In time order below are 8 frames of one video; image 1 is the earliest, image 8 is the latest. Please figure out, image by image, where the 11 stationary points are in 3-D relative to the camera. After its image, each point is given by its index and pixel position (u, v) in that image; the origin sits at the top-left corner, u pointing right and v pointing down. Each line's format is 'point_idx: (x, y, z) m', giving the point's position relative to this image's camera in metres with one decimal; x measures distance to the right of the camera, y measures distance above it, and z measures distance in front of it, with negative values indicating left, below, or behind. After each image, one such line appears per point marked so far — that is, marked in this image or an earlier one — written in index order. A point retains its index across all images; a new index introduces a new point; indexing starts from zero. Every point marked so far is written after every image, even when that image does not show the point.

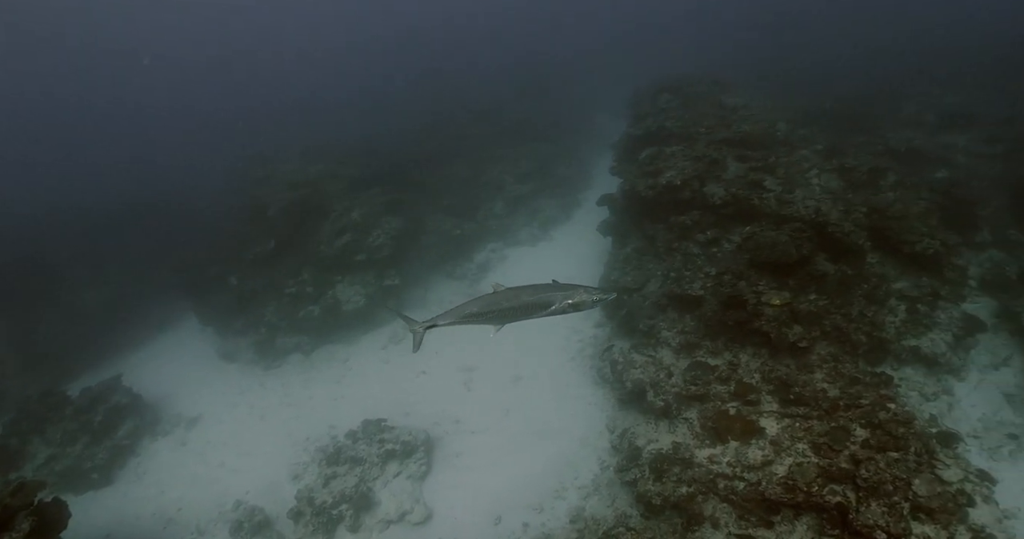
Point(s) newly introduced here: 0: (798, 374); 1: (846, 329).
0: (+5.3, -1.9, +10.0) m
1: (+6.2, -1.1, +10.3) m
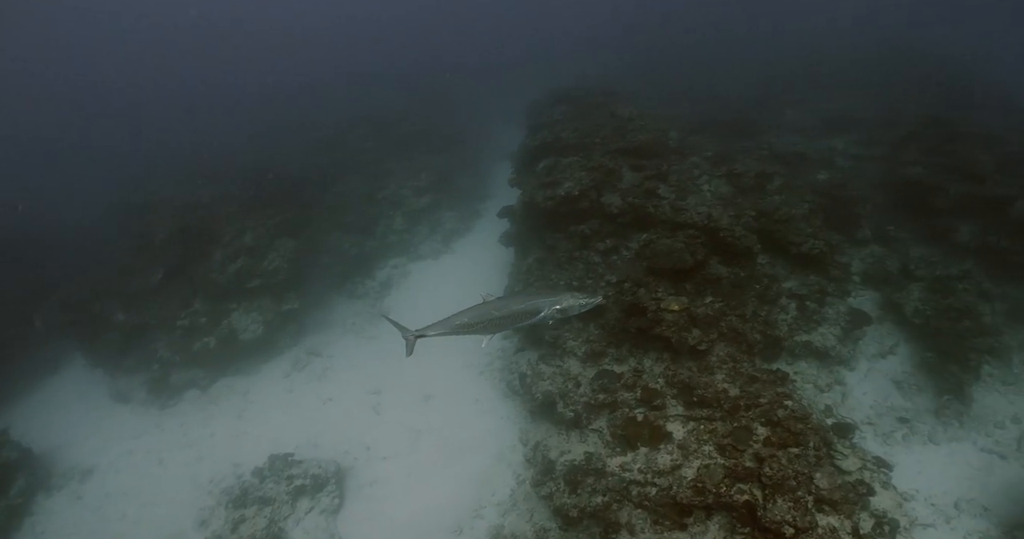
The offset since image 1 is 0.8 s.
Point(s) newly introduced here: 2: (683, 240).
0: (+3.5, -2.0, +10.1) m
1: (+4.3, -1.2, +10.4) m
2: (+3.4, +0.5, +11.0) m
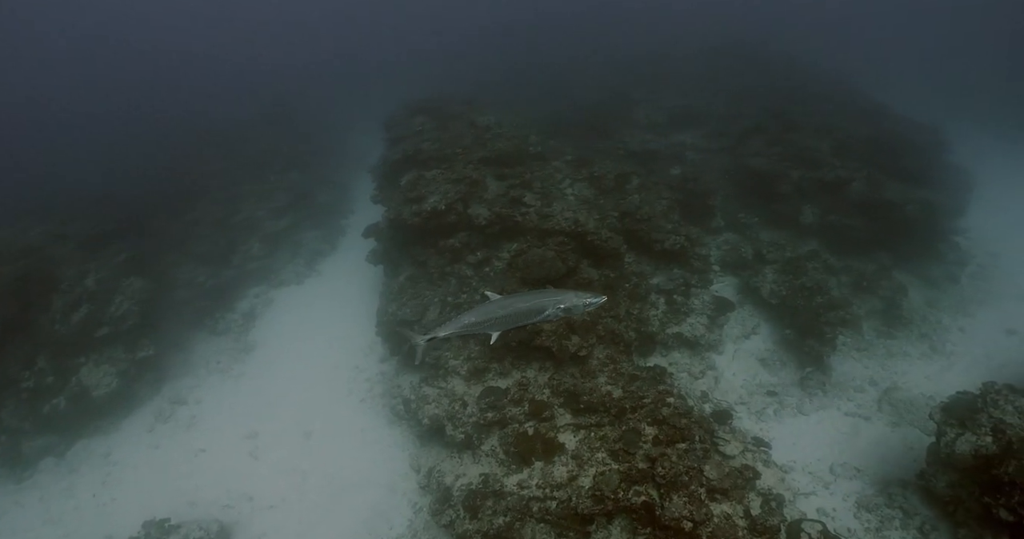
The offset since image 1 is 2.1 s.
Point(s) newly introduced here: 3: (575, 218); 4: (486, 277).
0: (+1.3, -2.1, +9.9) m
1: (+2.0, -1.2, +10.4) m
2: (+0.8, +0.4, +10.9) m
3: (+1.3, +1.1, +11.2) m
4: (-0.5, -0.2, +11.2) m
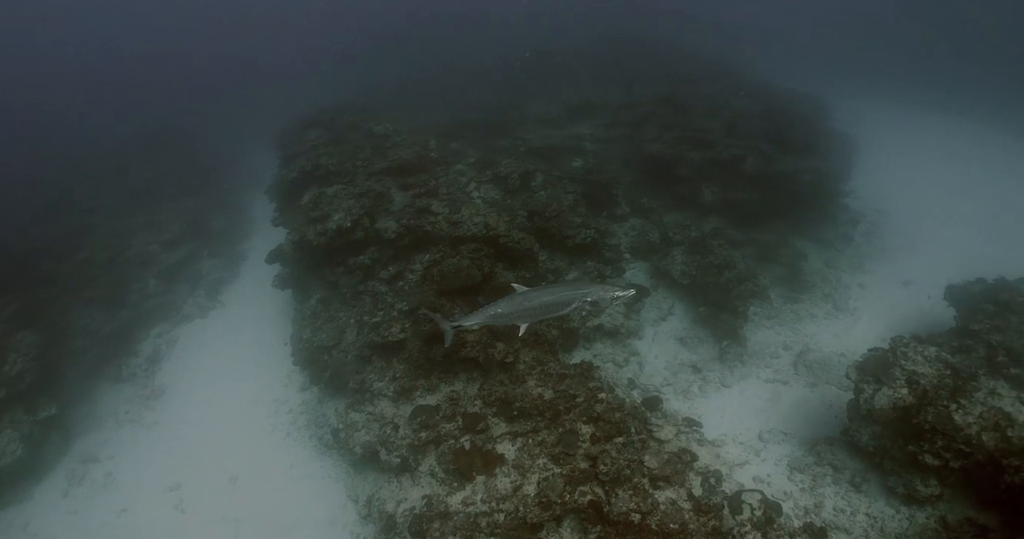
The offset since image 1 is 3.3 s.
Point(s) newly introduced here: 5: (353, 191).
0: (0.0, -2.1, +9.7) m
1: (+0.5, -1.2, +10.2) m
2: (-0.9, +0.2, +10.5) m
3: (-0.5, +1.0, +10.9) m
4: (-2.1, -0.4, +10.7) m
5: (-3.6, +1.8, +12.3) m
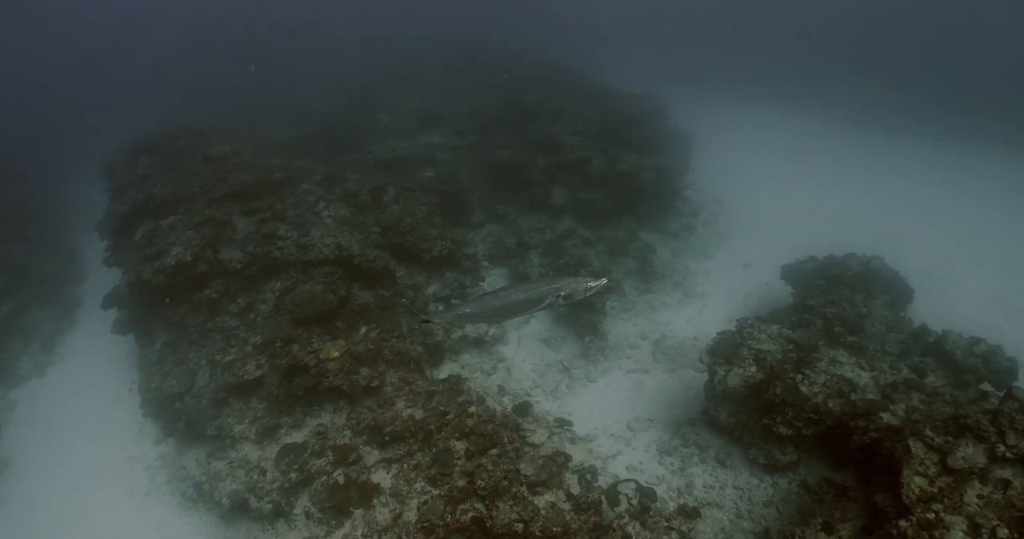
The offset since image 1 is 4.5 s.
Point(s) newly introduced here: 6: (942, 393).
0: (-2.2, -2.5, +9.2) m
1: (-1.9, -1.5, +9.8) m
2: (-3.5, -0.2, +9.9) m
3: (-3.3, +0.6, +10.4) m
4: (-4.6, -1.0, +9.9) m
5: (-6.5, +1.1, +11.3) m
6: (+6.0, -1.8, +7.6) m
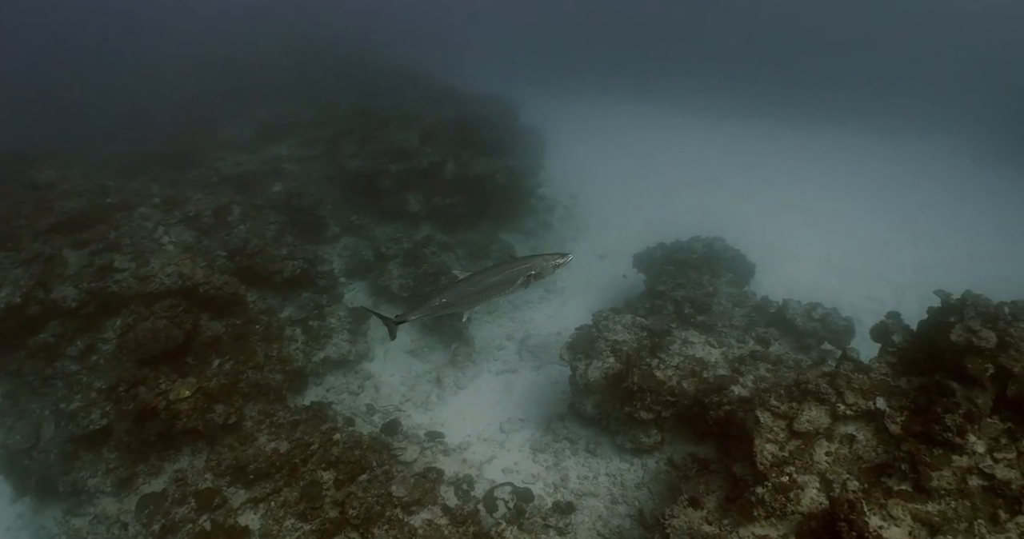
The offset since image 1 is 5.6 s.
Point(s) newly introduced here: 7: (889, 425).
0: (-4.3, -2.9, +8.6) m
1: (-4.2, -1.9, +9.2) m
2: (-5.8, -0.8, +9.1) m
3: (-5.8, 0.0, +9.6) m
4: (-6.9, -1.7, +8.9) m
5: (-9.2, +0.2, +10.1) m
6: (+4.0, -1.4, +8.0) m
7: (+4.7, -1.9, +6.7) m
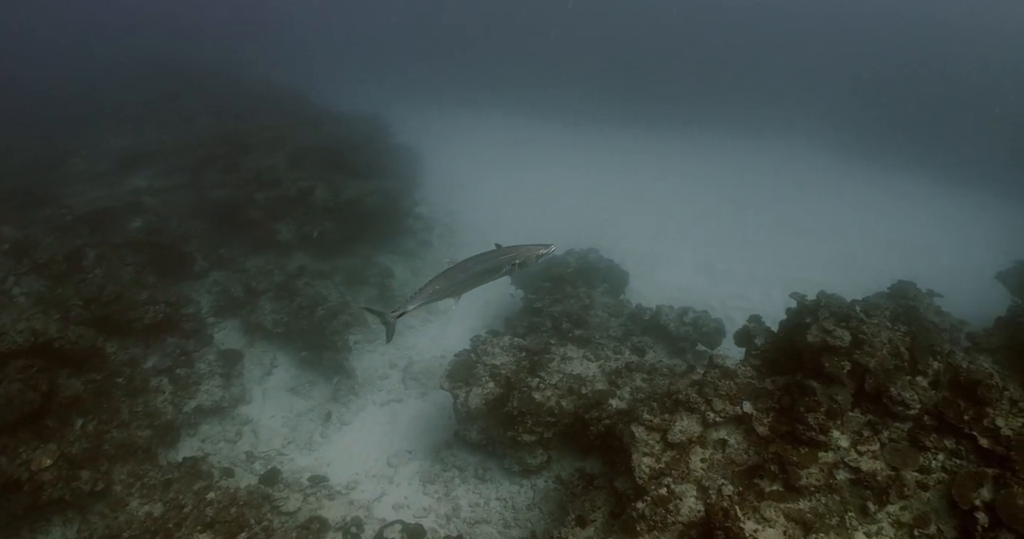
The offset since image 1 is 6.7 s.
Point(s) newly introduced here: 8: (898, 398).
0: (-5.9, -3.7, +7.9) m
1: (-5.9, -2.7, +8.5) m
2: (-7.7, -1.7, +8.3) m
3: (-7.8, -0.9, +8.7) m
4: (-8.7, -2.7, +8.0) m
5: (-11.2, -1.1, +9.0) m
6: (+2.2, -1.4, +8.0) m
7: (+3.0, -1.9, +6.7) m
8: (+4.5, -1.5, +6.4) m
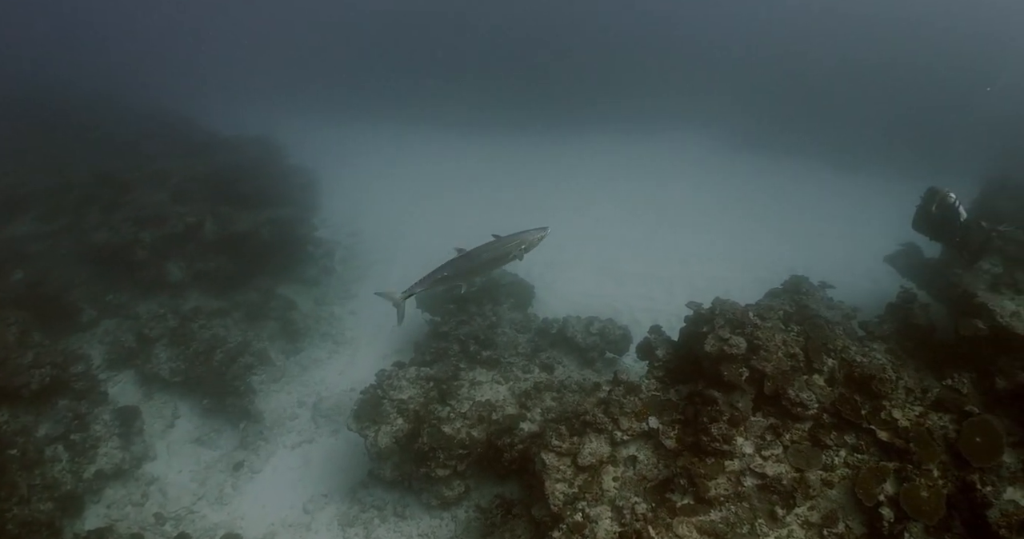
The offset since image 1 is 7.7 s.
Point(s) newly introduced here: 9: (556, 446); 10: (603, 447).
0: (-6.9, -4.7, +7.5) m
1: (-7.1, -3.6, +8.0) m
2: (-8.9, -2.9, +7.6) m
3: (-9.1, -2.1, +8.0) m
4: (-9.7, -4.0, +7.4) m
5: (-12.5, -2.6, +8.1) m
6: (+0.9, -1.6, +7.7) m
7: (+1.8, -2.1, +6.5) m
8: (+3.3, -1.5, +6.3) m
9: (+0.5, -2.2, +6.8) m
10: (+1.1, -2.2, +6.7) m
